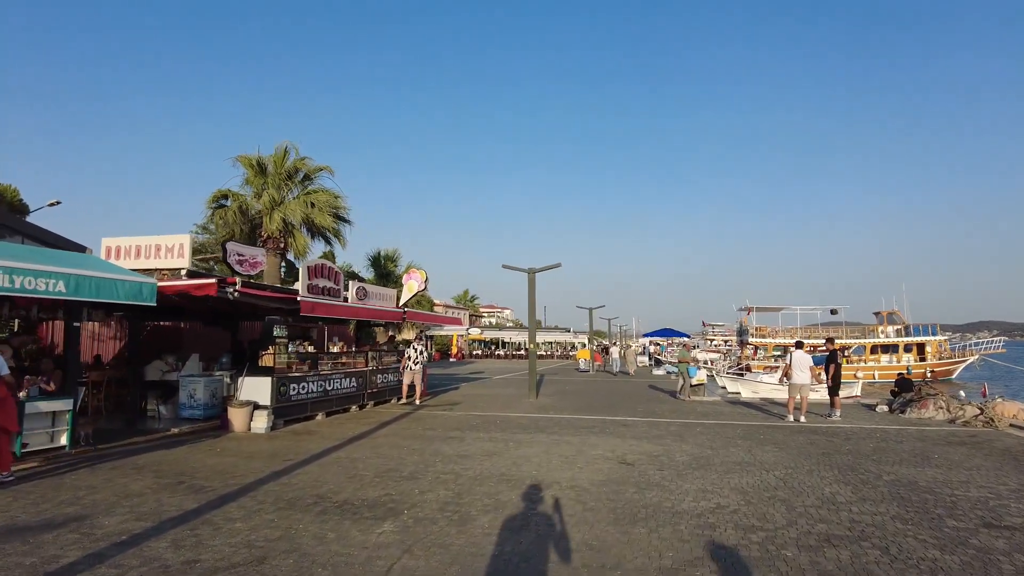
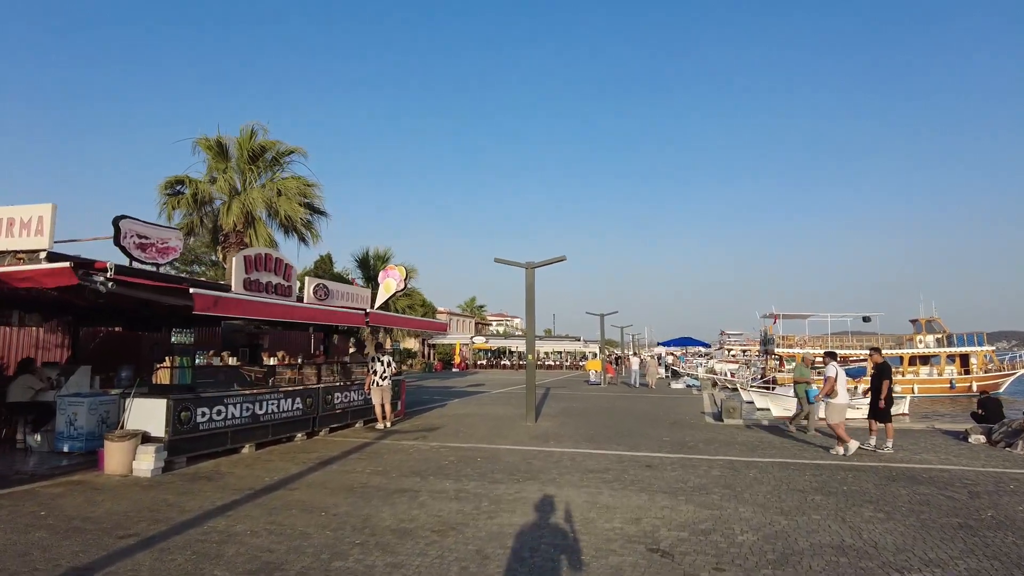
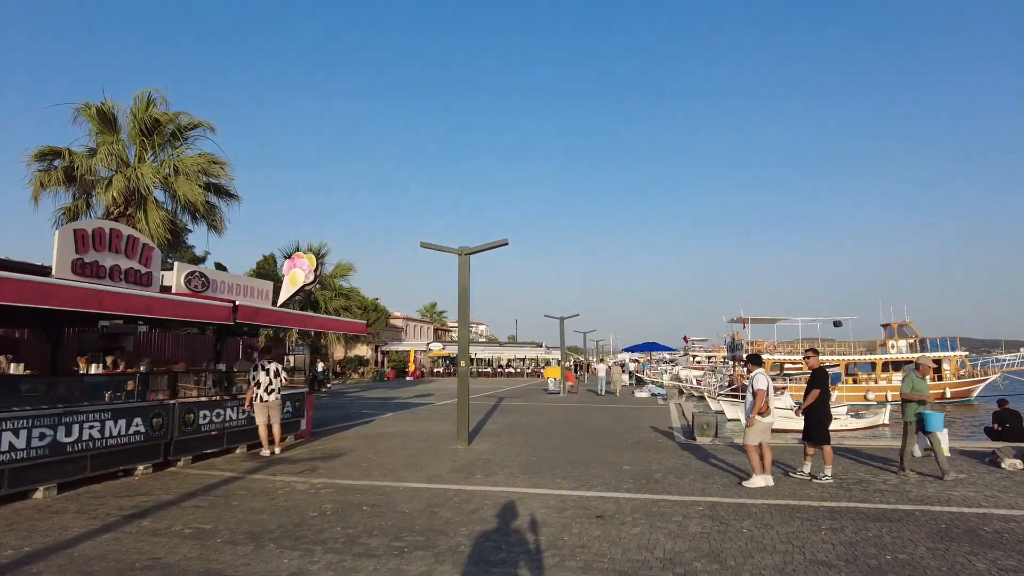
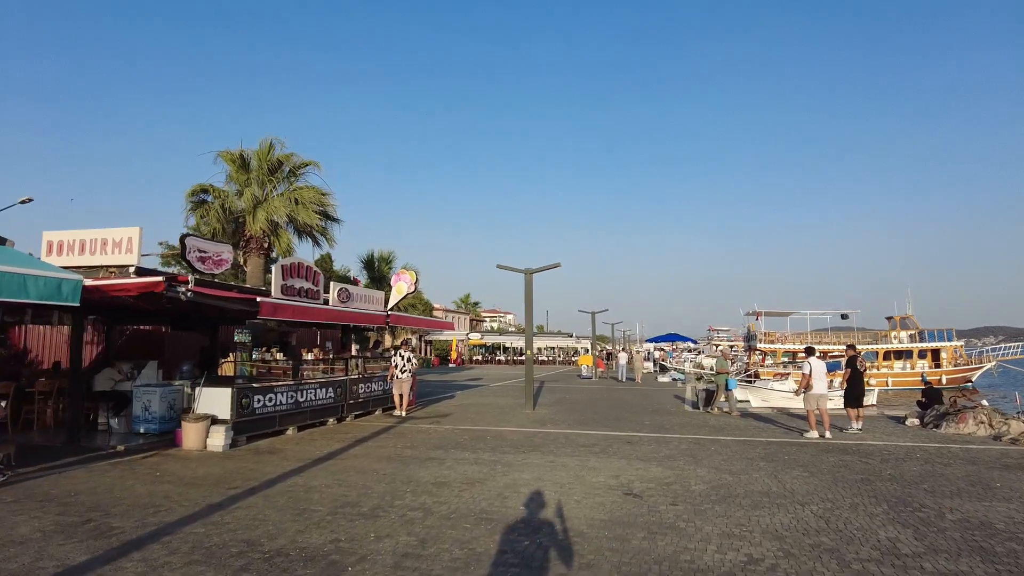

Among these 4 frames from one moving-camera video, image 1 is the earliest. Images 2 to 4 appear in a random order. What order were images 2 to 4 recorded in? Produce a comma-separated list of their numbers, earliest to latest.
4, 2, 3
